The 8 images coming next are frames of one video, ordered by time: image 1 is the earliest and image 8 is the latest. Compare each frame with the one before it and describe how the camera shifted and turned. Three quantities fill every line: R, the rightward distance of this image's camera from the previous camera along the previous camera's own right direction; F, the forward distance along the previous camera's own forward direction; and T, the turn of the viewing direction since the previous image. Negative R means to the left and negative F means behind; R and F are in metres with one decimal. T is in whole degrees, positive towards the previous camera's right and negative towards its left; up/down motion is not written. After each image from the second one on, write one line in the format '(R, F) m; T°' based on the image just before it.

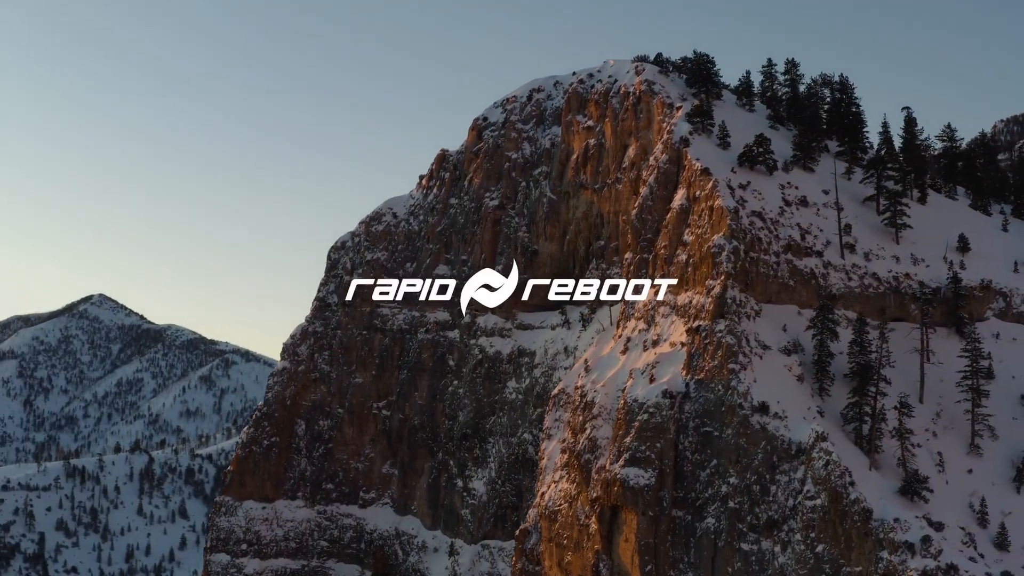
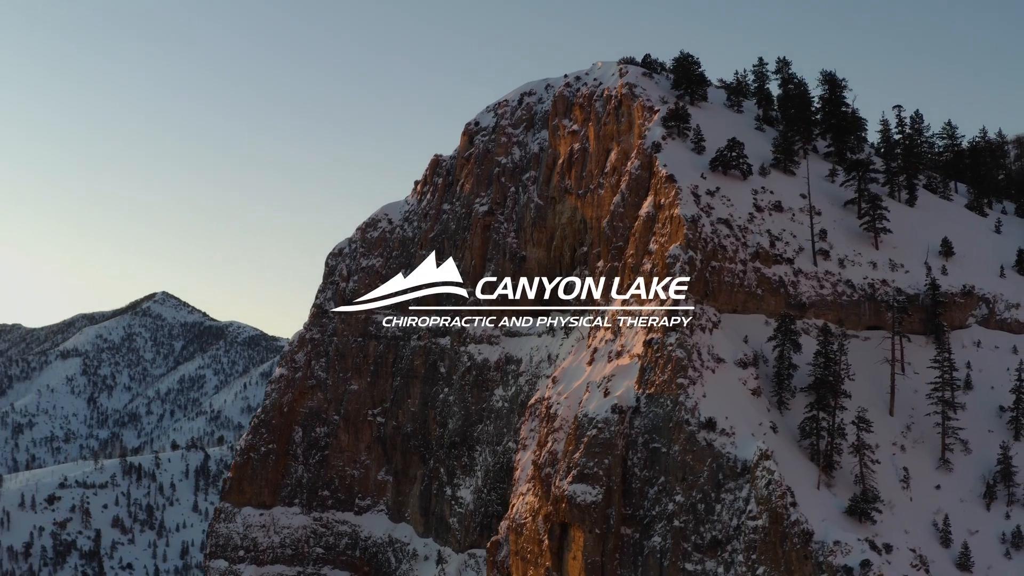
(+5.8, +1.0) m; -3°
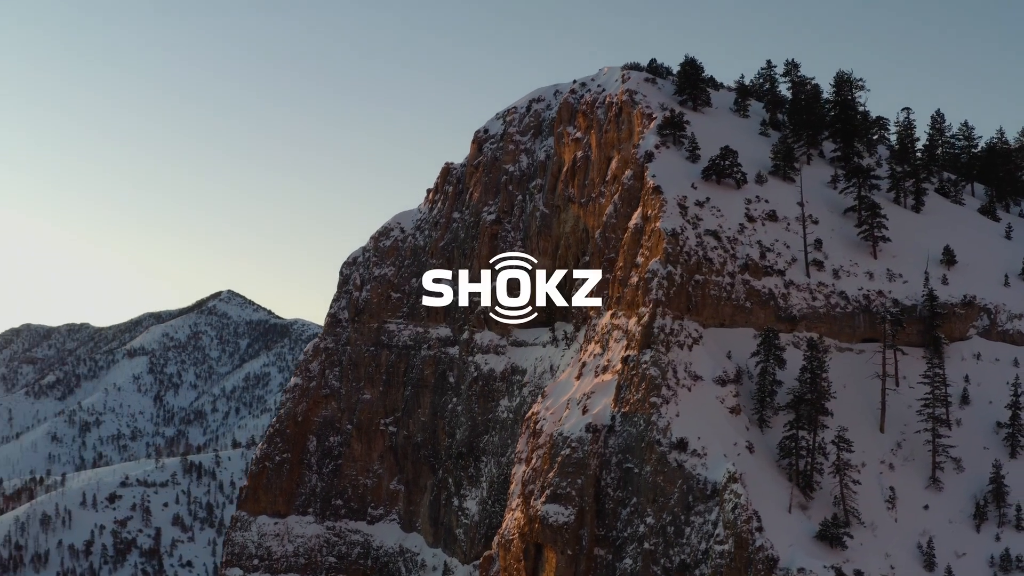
(+4.5, +0.7) m; -3°
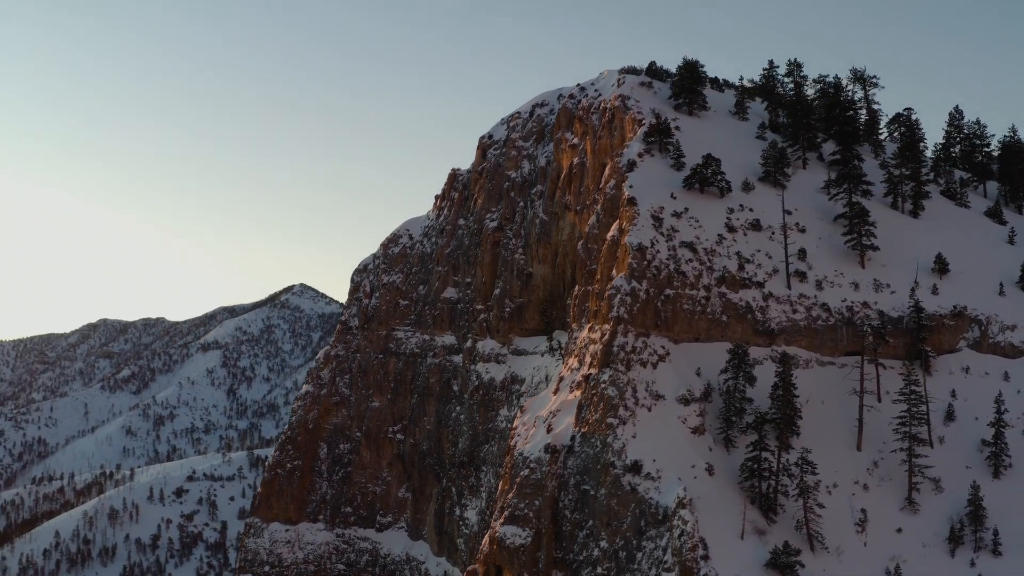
(+5.6, +0.9) m; -3°
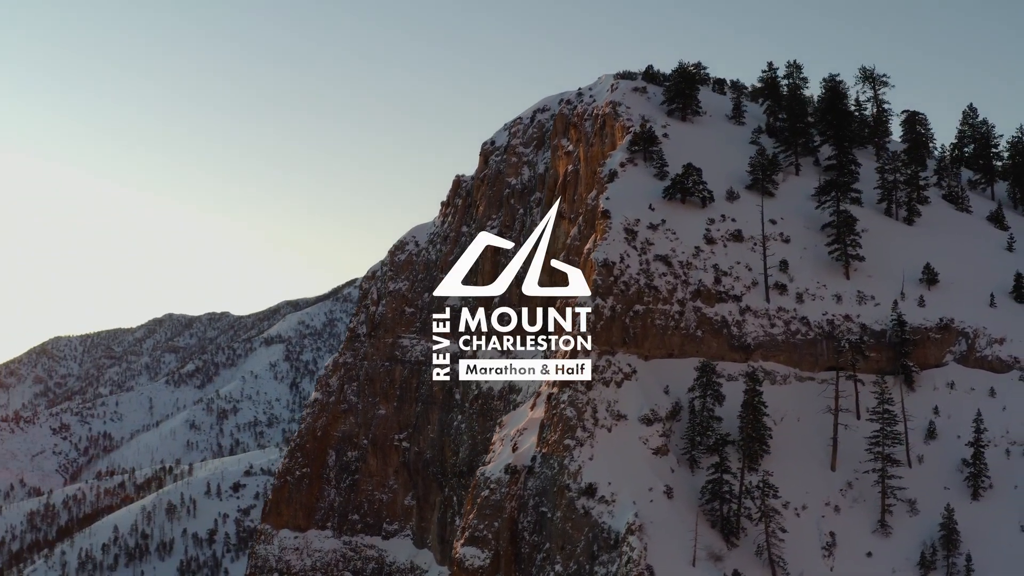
(+5.0, +0.8) m; -3°
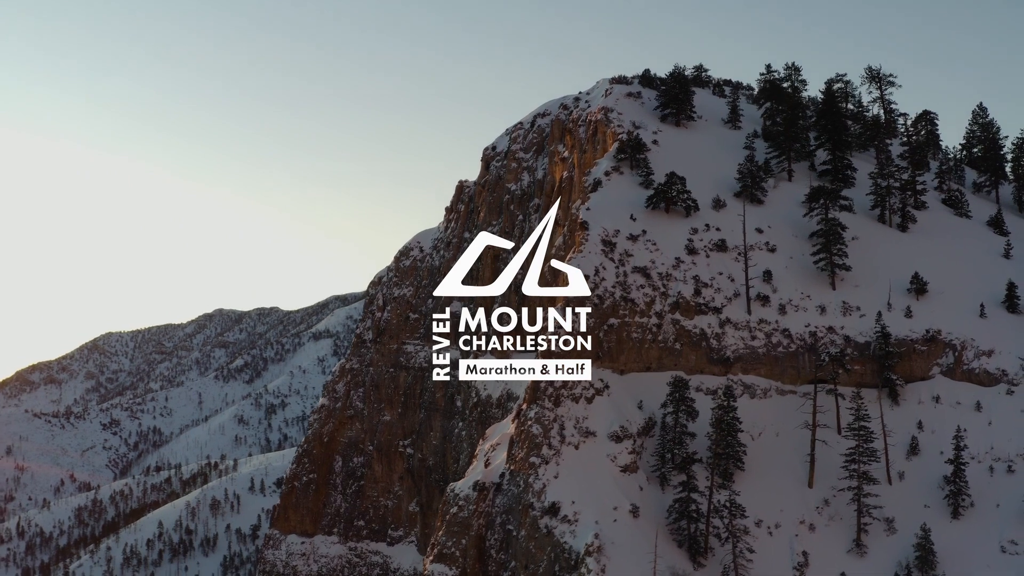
(+3.9, +0.5) m; -2°
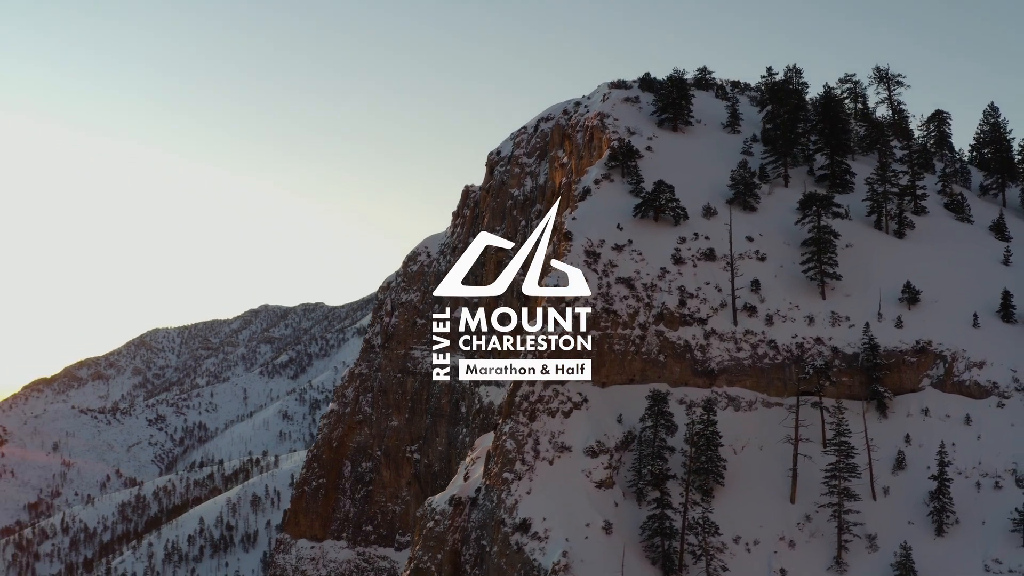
(+3.3, +0.4) m; -2°
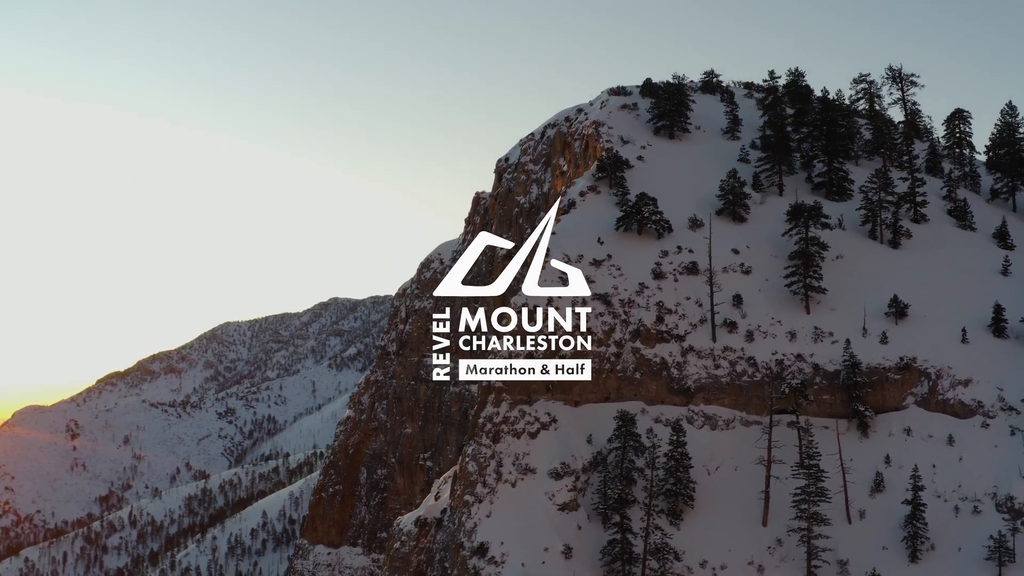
(+4.9, +0.5) m; -3°
